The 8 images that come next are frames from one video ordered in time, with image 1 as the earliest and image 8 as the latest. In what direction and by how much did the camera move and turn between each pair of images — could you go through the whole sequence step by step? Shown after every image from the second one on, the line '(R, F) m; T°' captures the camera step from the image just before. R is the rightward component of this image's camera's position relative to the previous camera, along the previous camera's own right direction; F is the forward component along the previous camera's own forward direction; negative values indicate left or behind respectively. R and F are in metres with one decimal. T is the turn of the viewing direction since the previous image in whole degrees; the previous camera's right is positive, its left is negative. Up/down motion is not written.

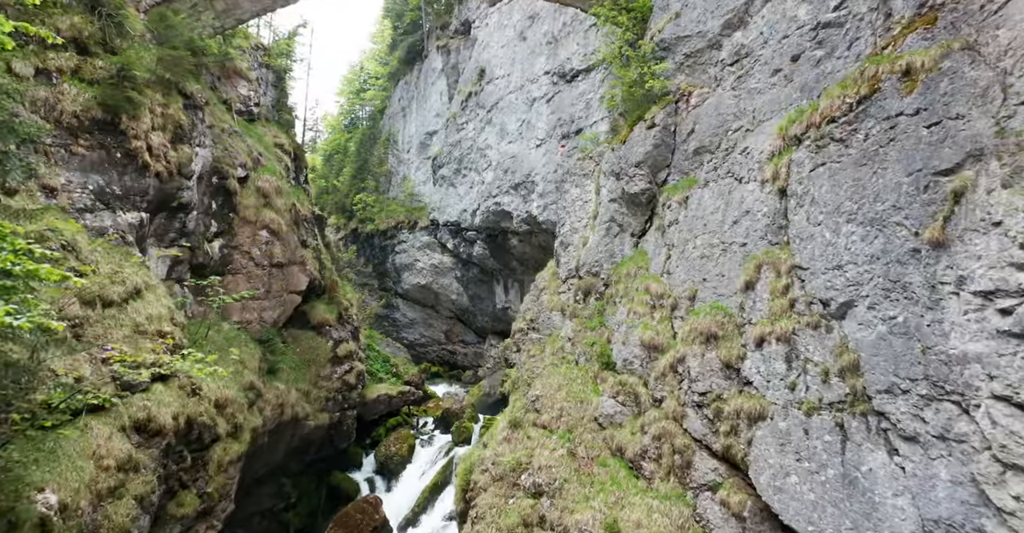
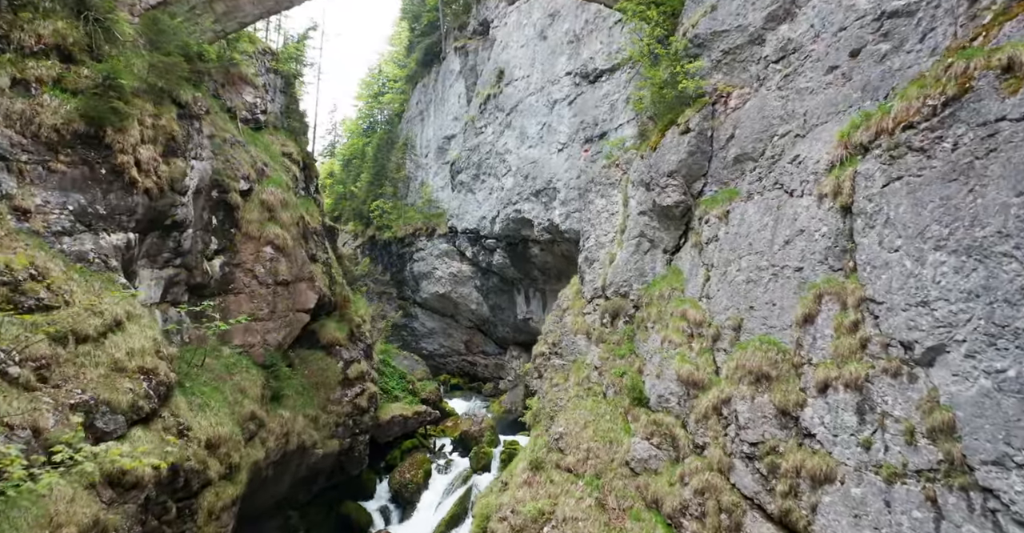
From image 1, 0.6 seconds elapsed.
(0.0, +1.3) m; -2°
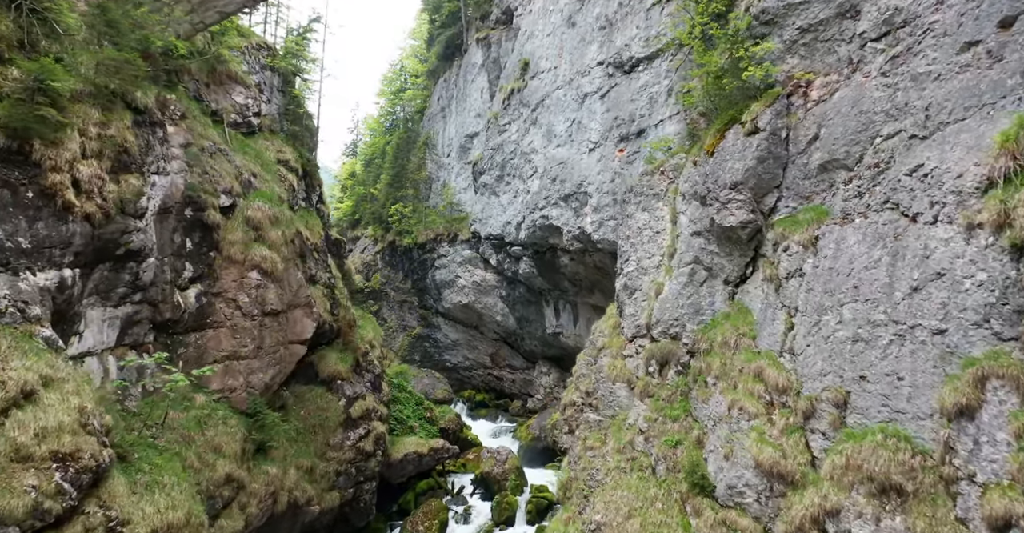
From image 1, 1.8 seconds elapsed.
(+0.1, +2.7) m; -3°
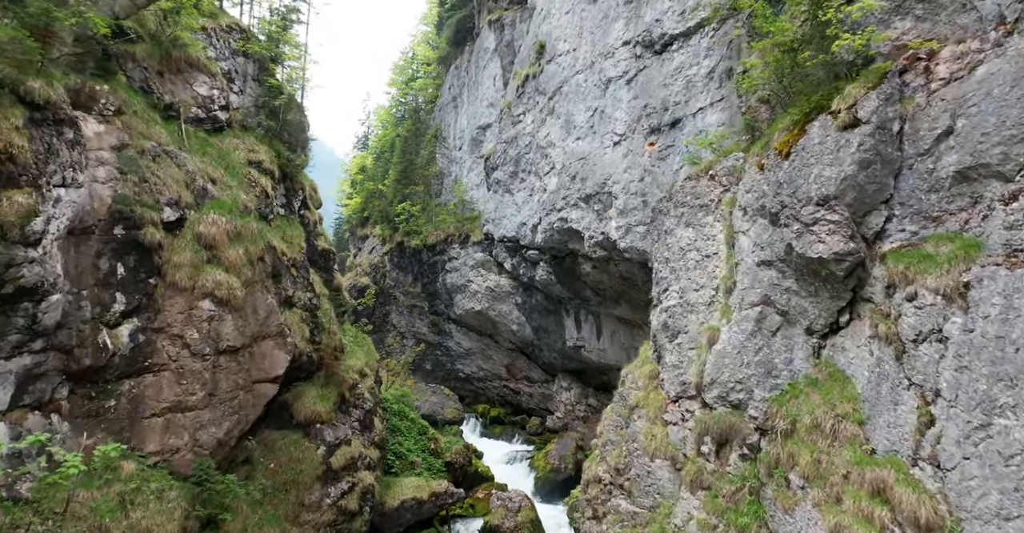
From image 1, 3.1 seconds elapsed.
(+0.3, +3.0) m; -2°
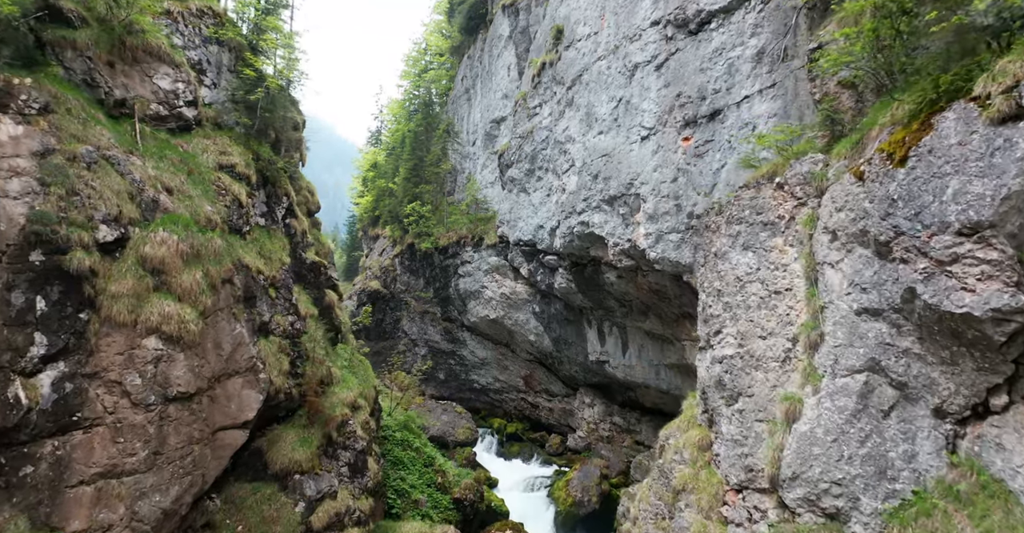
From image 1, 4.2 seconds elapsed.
(+0.2, +2.4) m; -2°
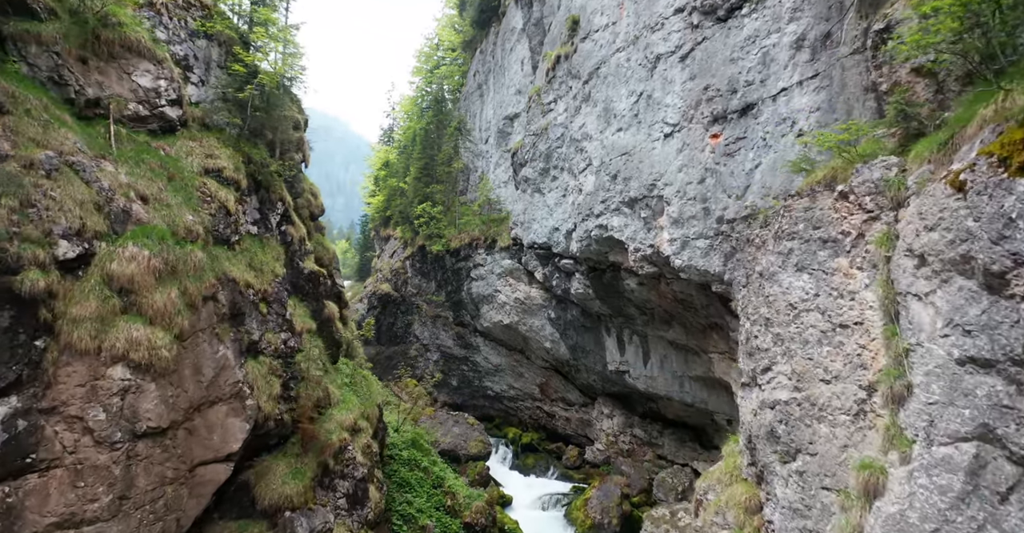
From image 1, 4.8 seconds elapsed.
(+0.1, +1.3) m; -2°
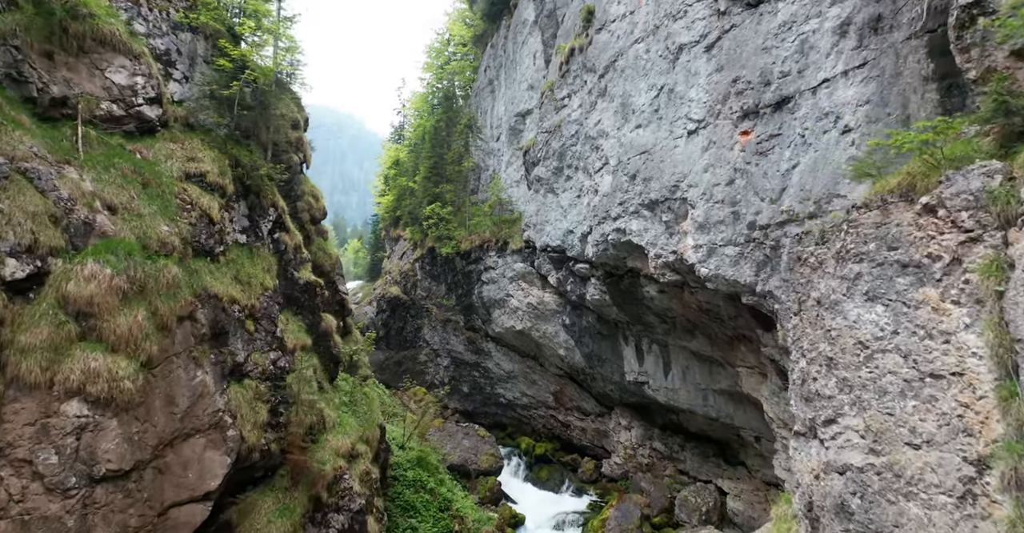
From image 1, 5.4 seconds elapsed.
(+0.1, +1.2) m; -1°
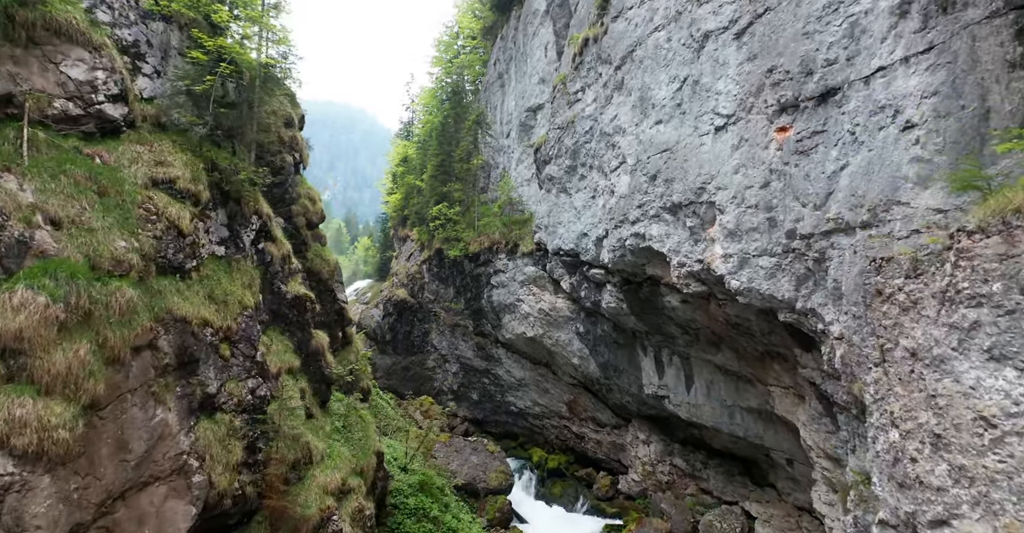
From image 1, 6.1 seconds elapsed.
(+0.1, +1.4) m; -1°
